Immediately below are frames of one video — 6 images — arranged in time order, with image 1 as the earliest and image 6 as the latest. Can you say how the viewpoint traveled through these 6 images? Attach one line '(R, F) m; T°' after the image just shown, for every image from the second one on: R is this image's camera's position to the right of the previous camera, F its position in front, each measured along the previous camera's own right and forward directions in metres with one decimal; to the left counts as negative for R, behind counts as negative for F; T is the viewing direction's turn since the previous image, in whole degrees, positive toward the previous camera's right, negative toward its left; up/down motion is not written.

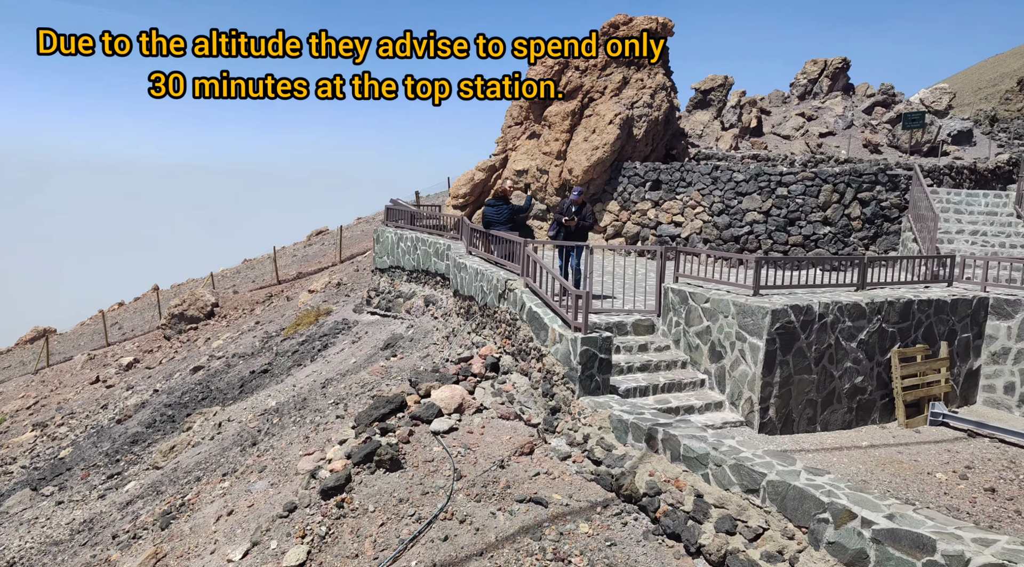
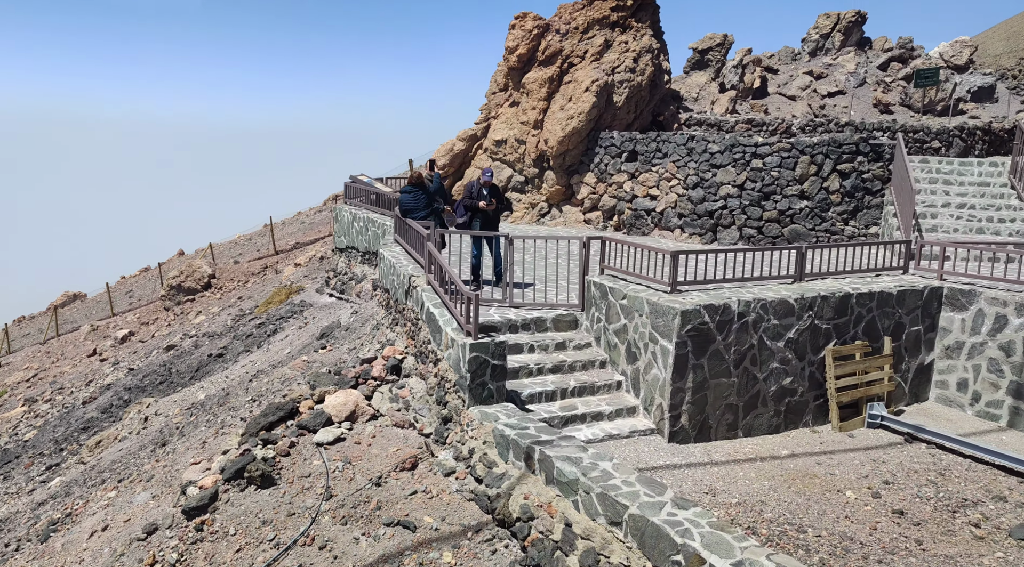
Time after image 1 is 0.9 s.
(+1.5, +0.6) m; -2°
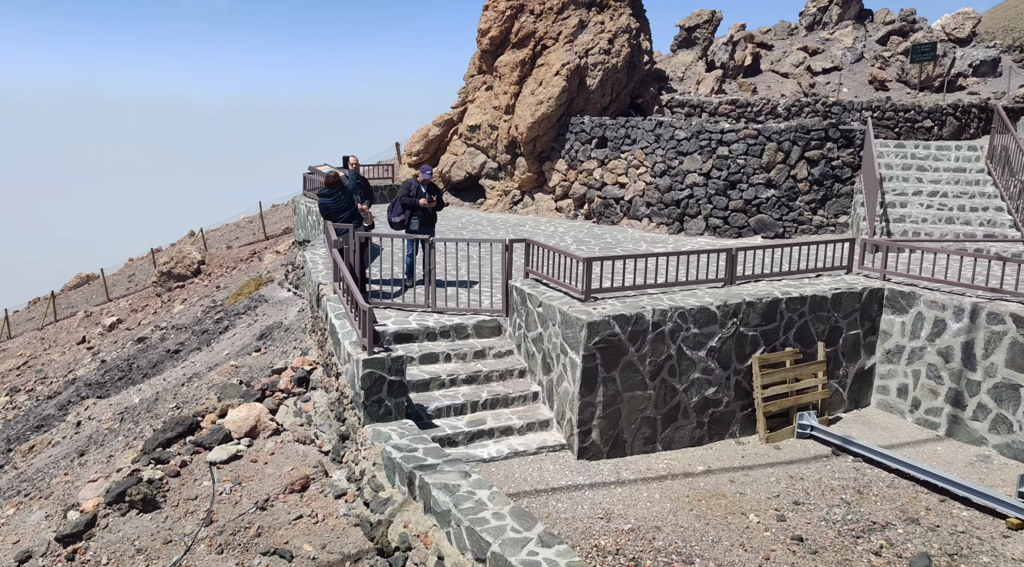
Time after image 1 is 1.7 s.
(+1.2, +0.4) m; -1°
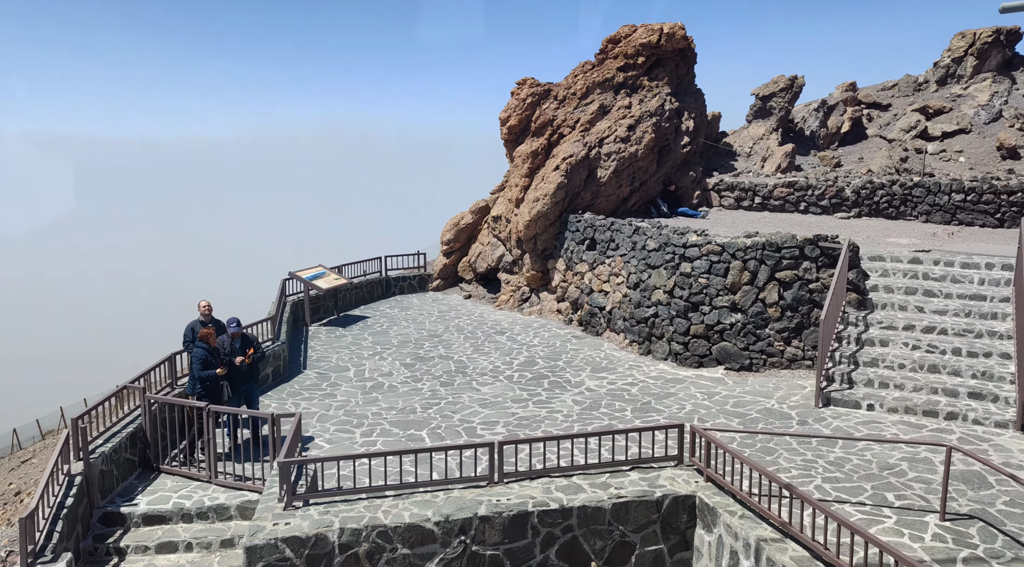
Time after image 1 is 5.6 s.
(+4.7, +1.4) m; -14°
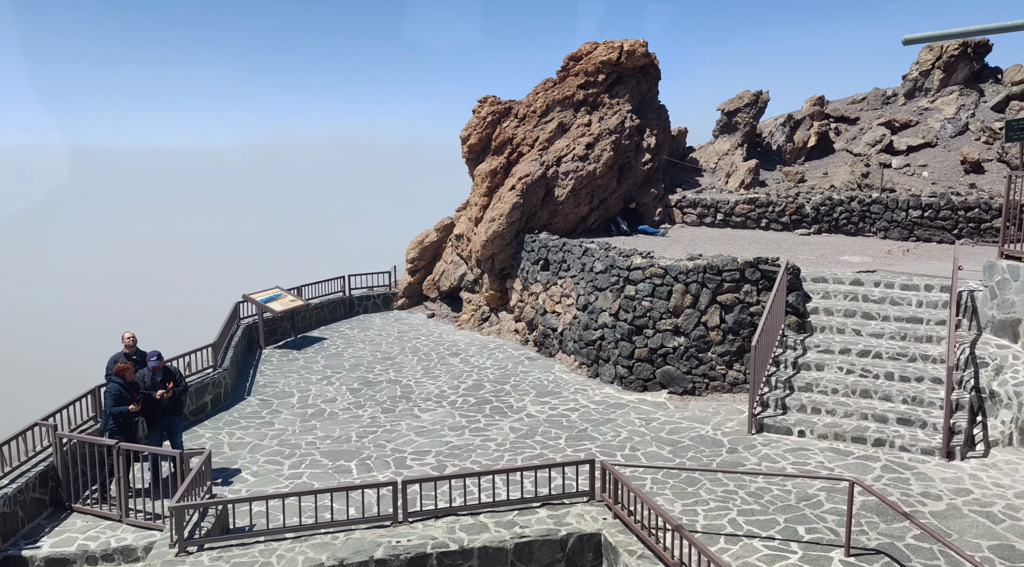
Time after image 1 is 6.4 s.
(+1.0, 0.0) m; 0°
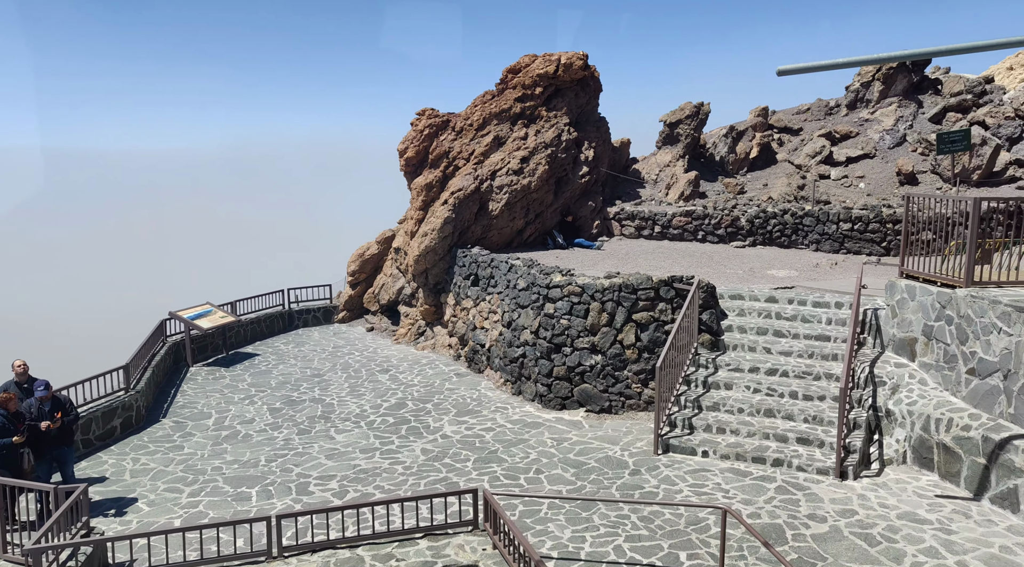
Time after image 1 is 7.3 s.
(+1.0, 0.0) m; +2°
